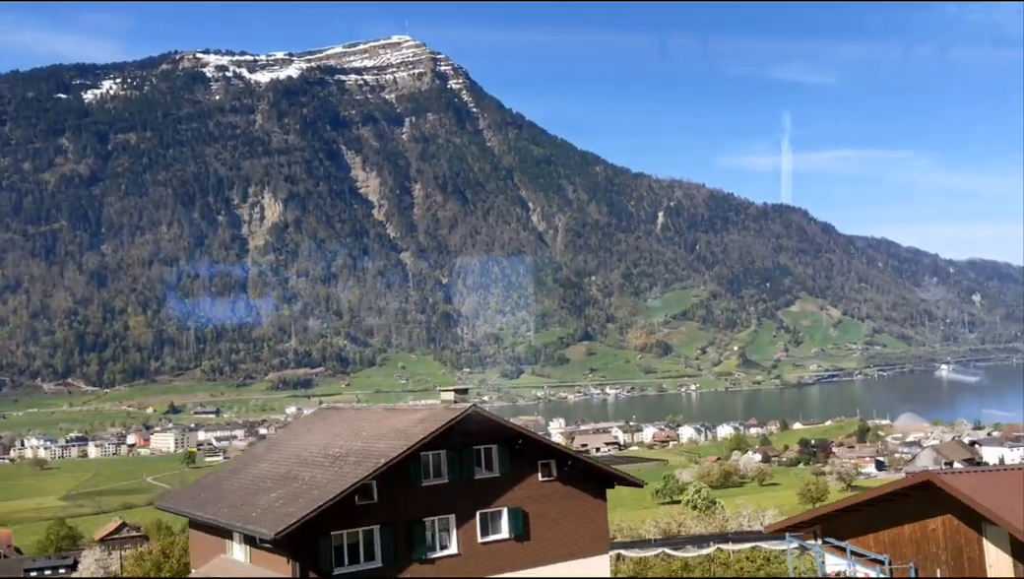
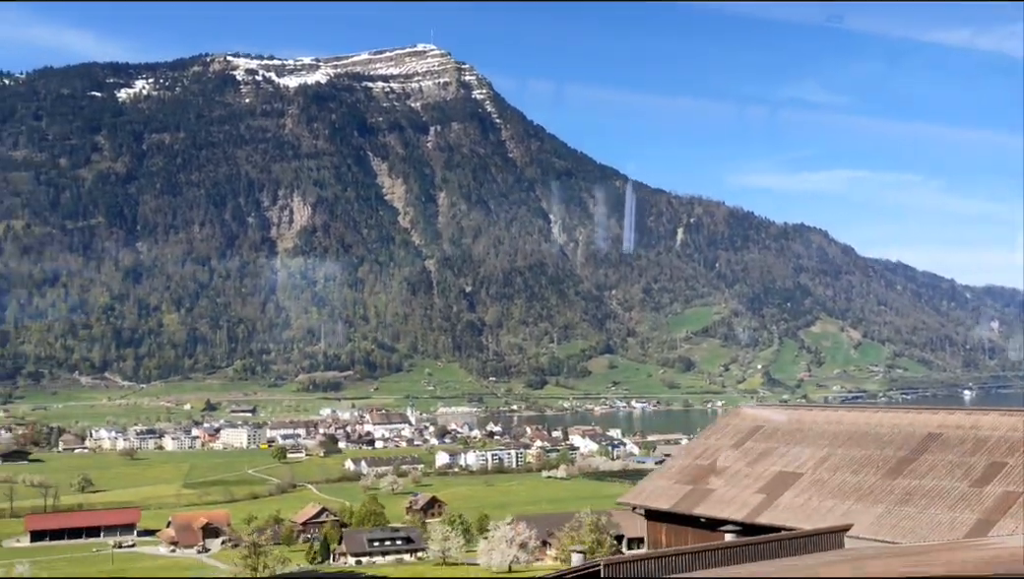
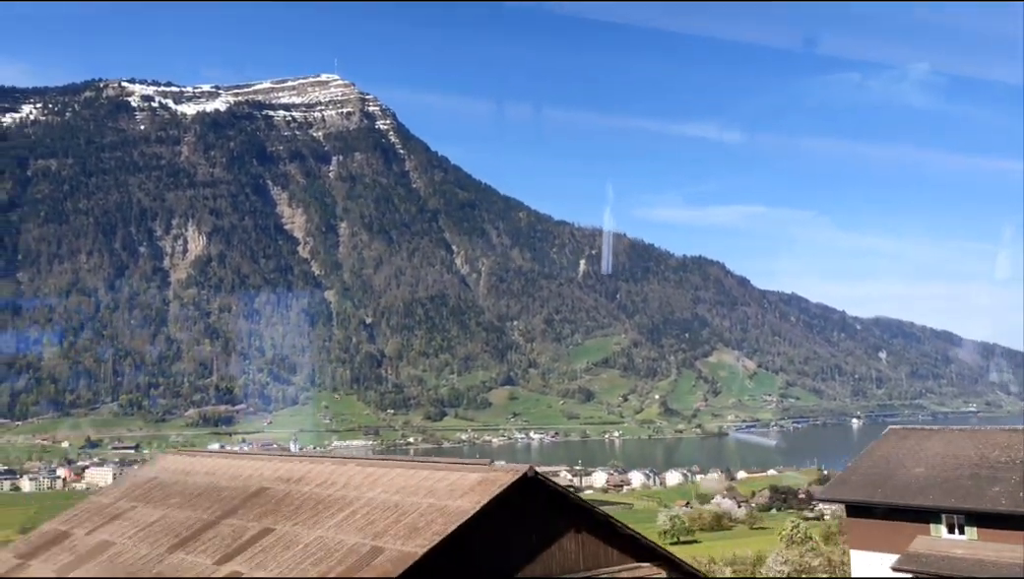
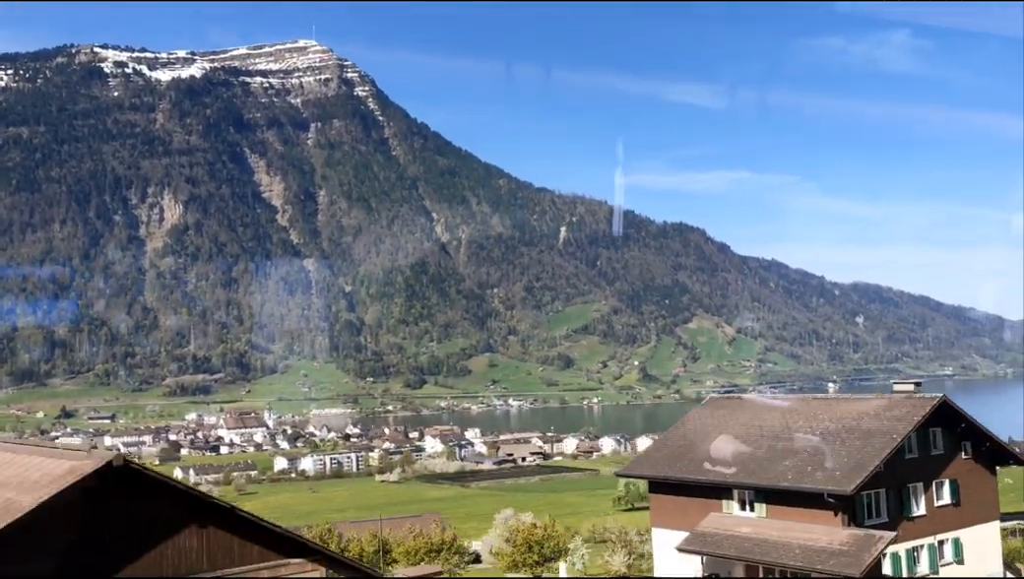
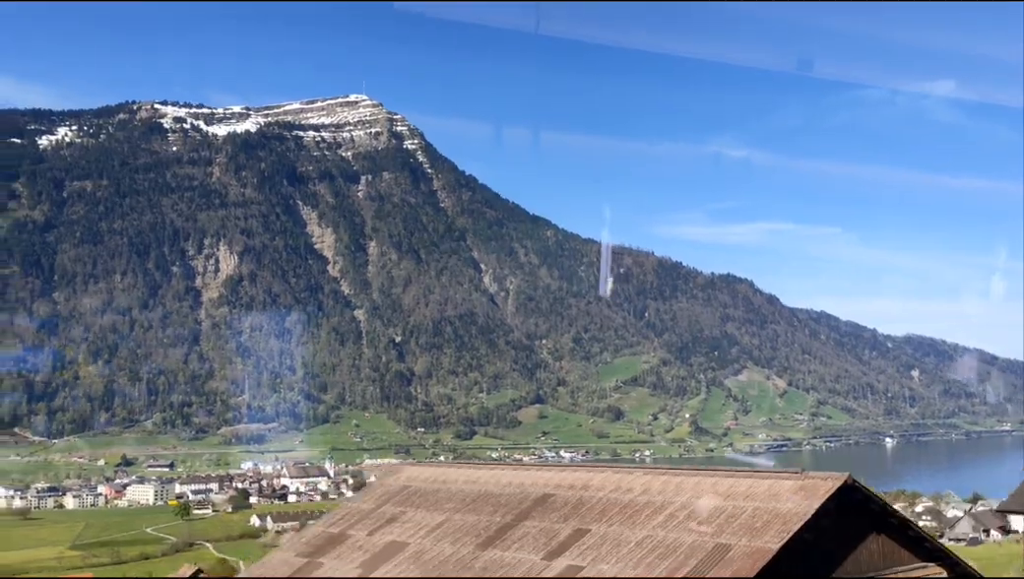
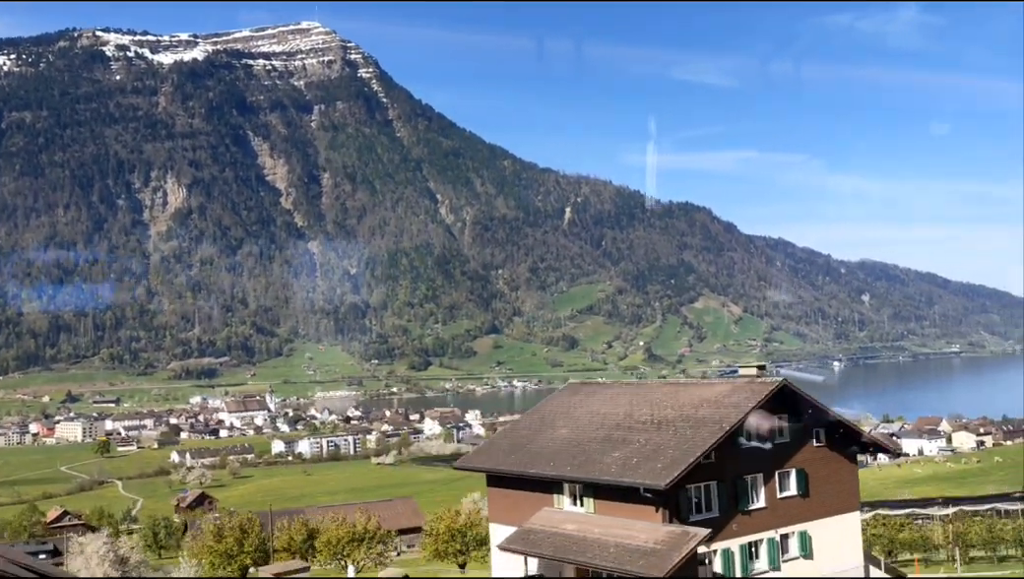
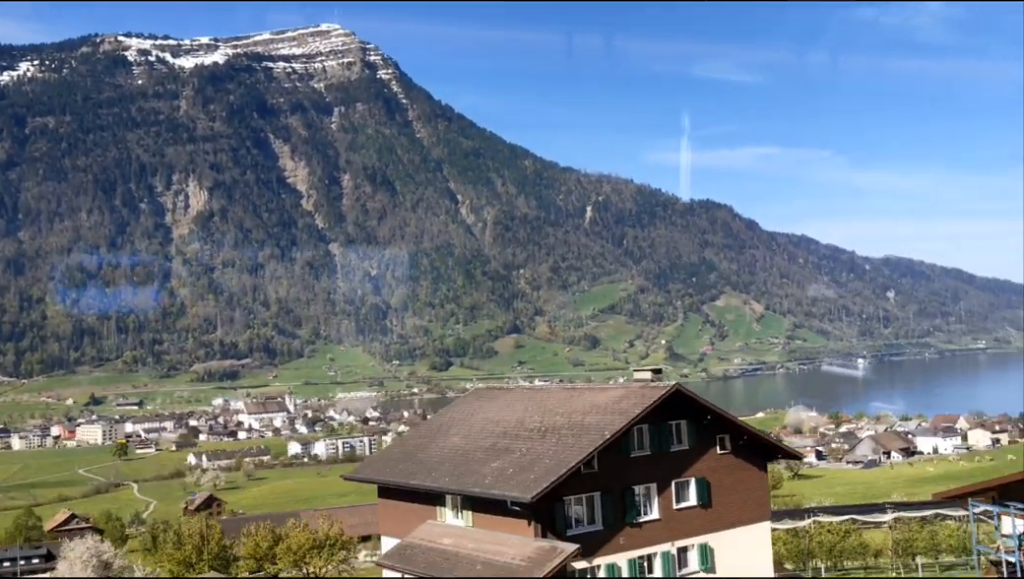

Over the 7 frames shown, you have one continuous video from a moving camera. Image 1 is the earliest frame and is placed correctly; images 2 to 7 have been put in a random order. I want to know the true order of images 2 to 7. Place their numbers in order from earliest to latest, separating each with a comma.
7, 6, 4, 3, 5, 2
